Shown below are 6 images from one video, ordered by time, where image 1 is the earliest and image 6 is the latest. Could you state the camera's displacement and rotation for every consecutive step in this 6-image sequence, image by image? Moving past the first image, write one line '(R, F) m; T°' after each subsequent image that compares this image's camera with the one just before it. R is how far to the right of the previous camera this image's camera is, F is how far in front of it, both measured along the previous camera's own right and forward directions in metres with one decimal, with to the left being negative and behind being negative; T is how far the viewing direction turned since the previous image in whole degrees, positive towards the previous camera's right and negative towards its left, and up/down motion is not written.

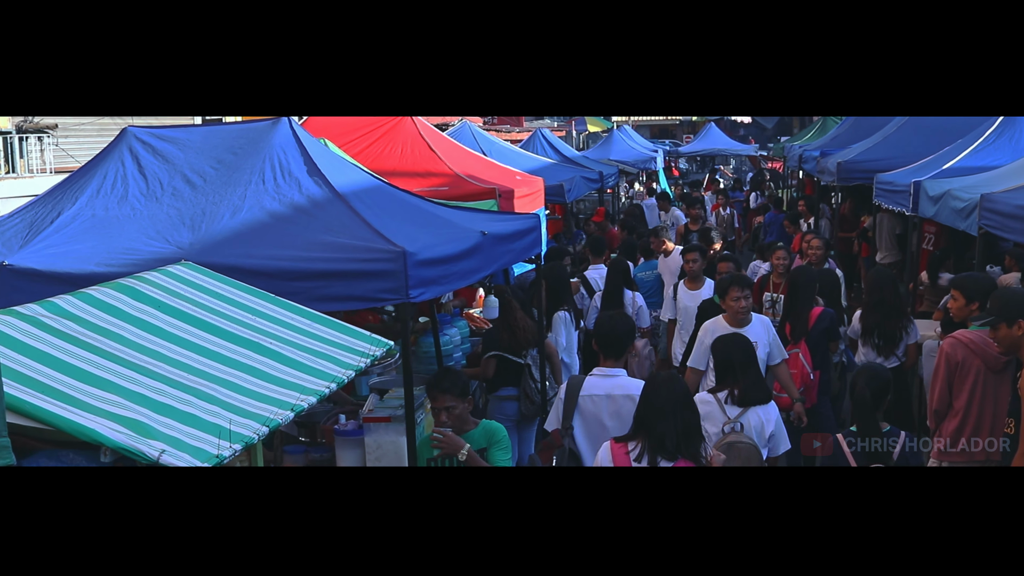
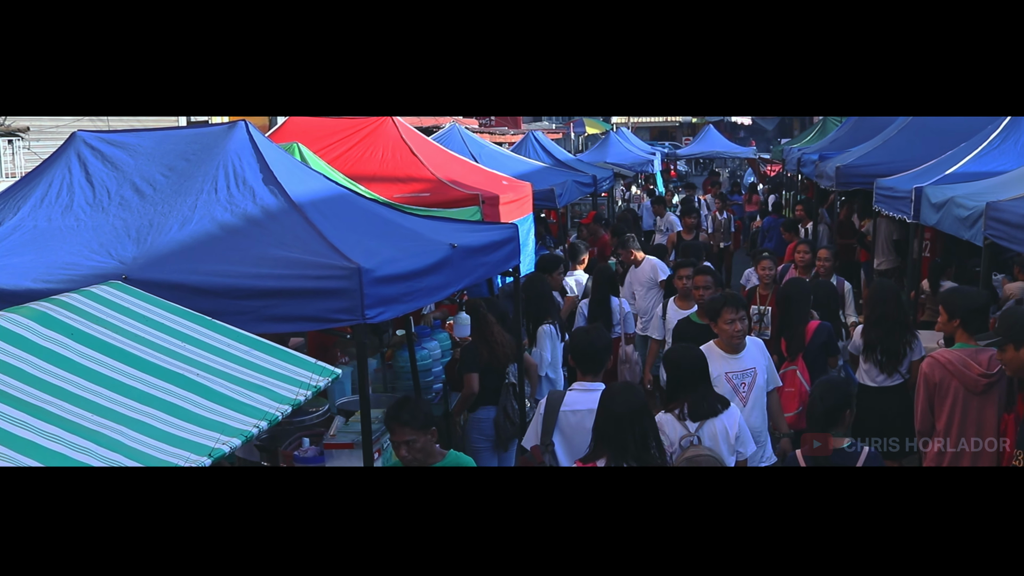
(+0.2, +0.4) m; 0°
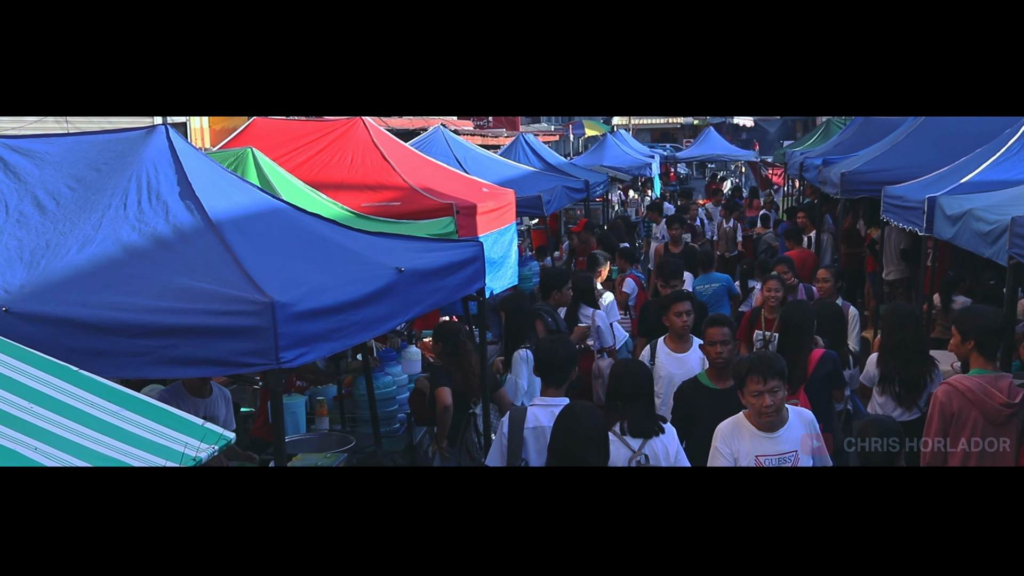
(+0.2, +0.6) m; 0°
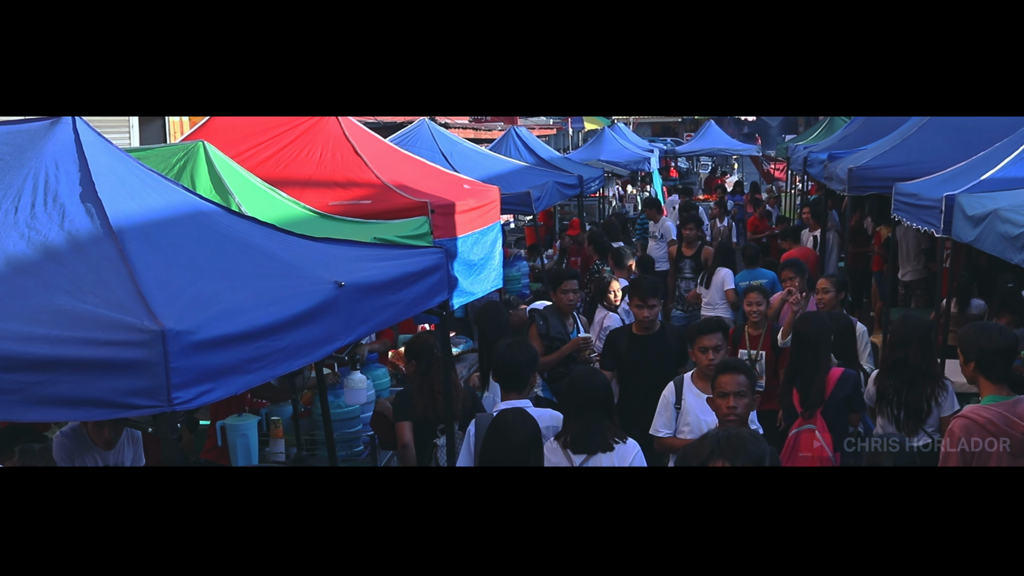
(+0.2, +0.6) m; 0°
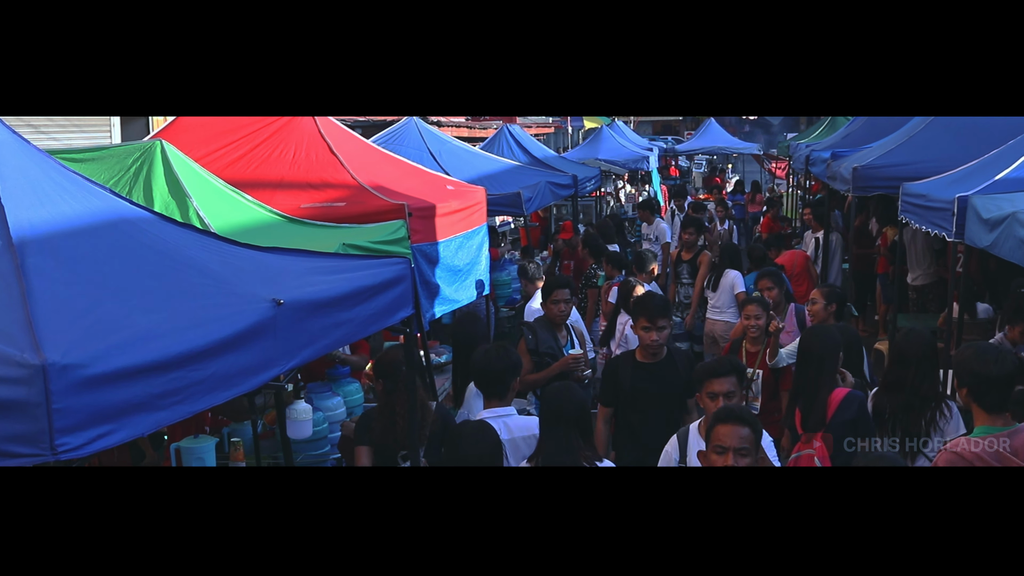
(+0.1, +0.4) m; 0°
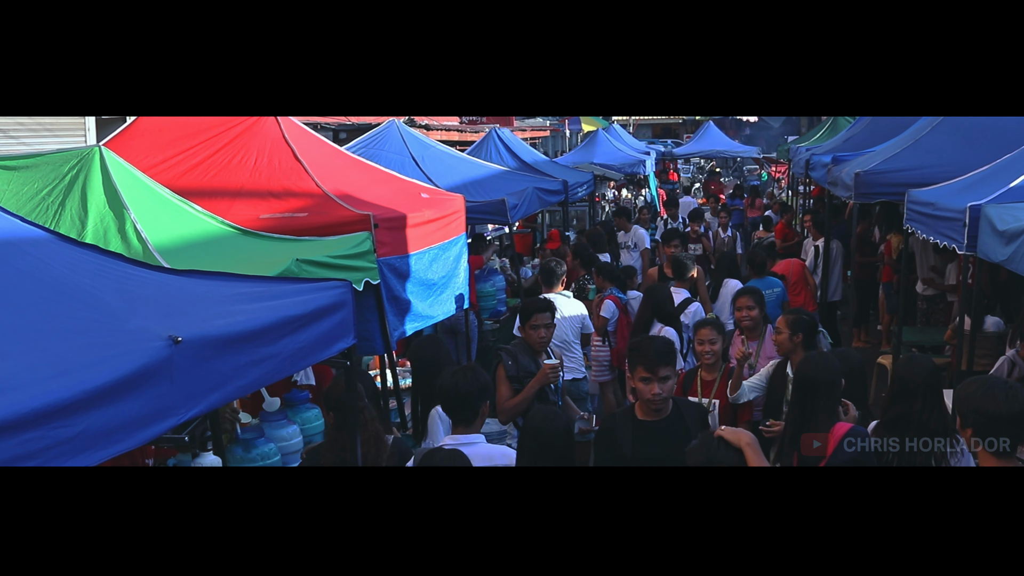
(+0.2, +0.5) m; 0°
